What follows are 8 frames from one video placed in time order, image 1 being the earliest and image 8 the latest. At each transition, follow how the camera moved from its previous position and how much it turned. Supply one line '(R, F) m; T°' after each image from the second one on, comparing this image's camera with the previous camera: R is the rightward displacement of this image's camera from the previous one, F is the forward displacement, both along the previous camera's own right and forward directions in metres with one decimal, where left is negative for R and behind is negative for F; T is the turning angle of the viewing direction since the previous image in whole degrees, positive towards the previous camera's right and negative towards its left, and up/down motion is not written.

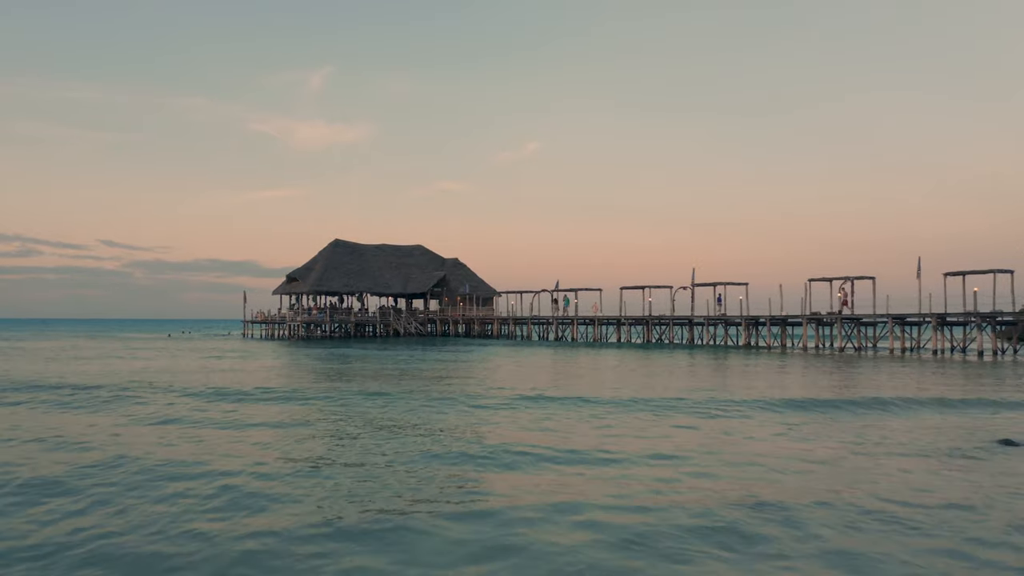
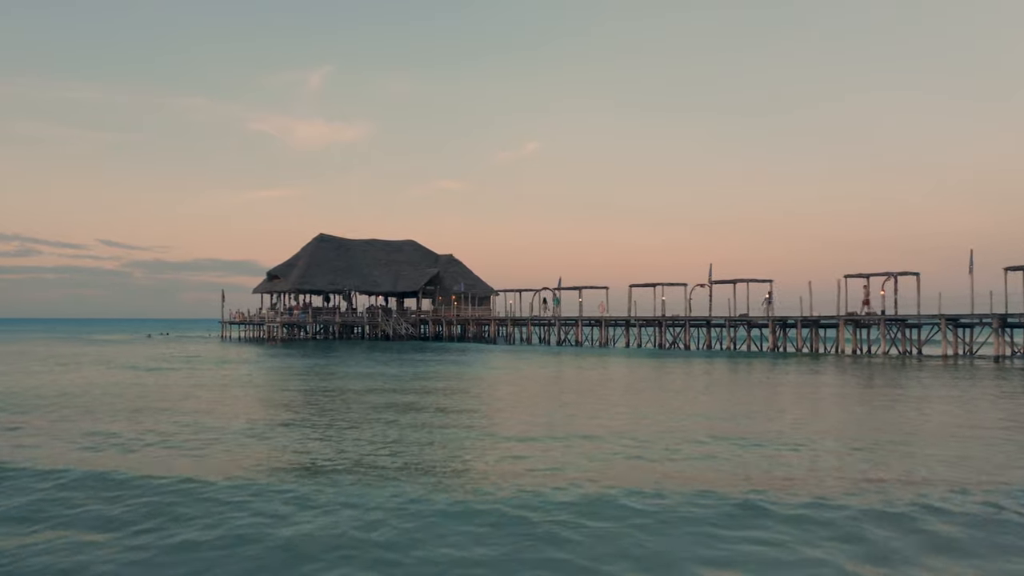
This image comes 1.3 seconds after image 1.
(+0.1, +5.7) m; 0°
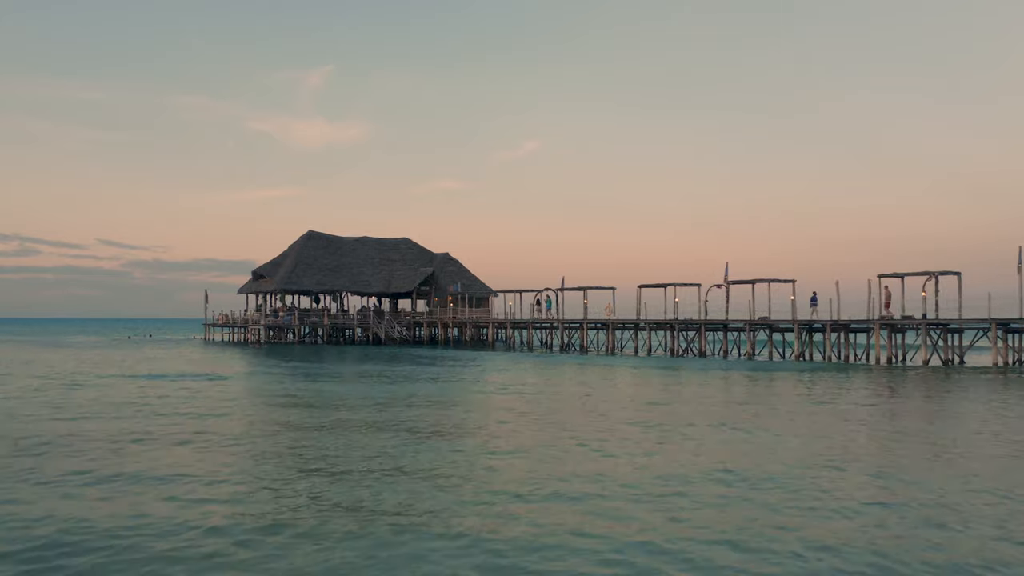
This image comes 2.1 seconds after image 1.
(0.0, +4.1) m; 0°
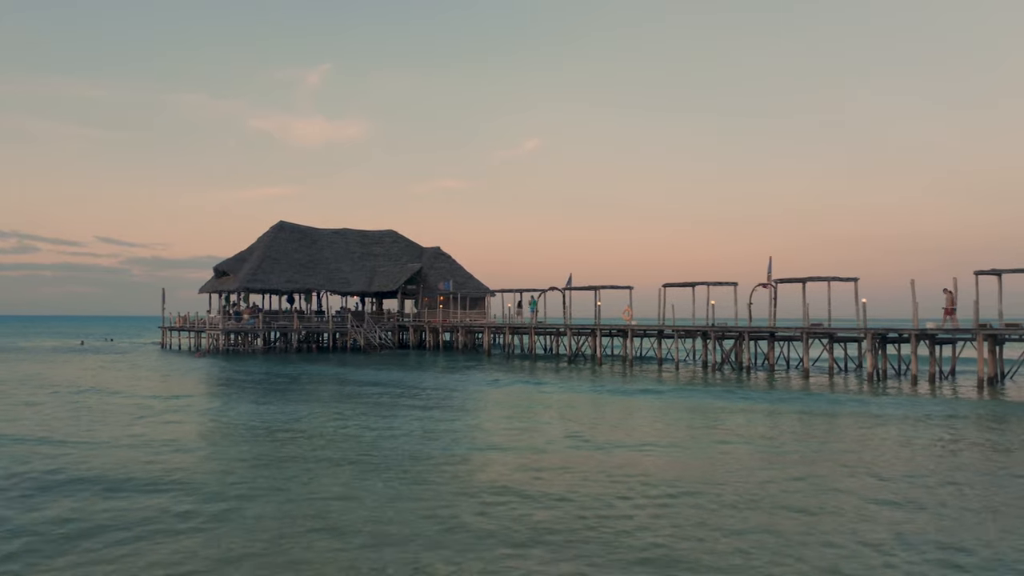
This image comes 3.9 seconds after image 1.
(0.0, +8.5) m; 0°
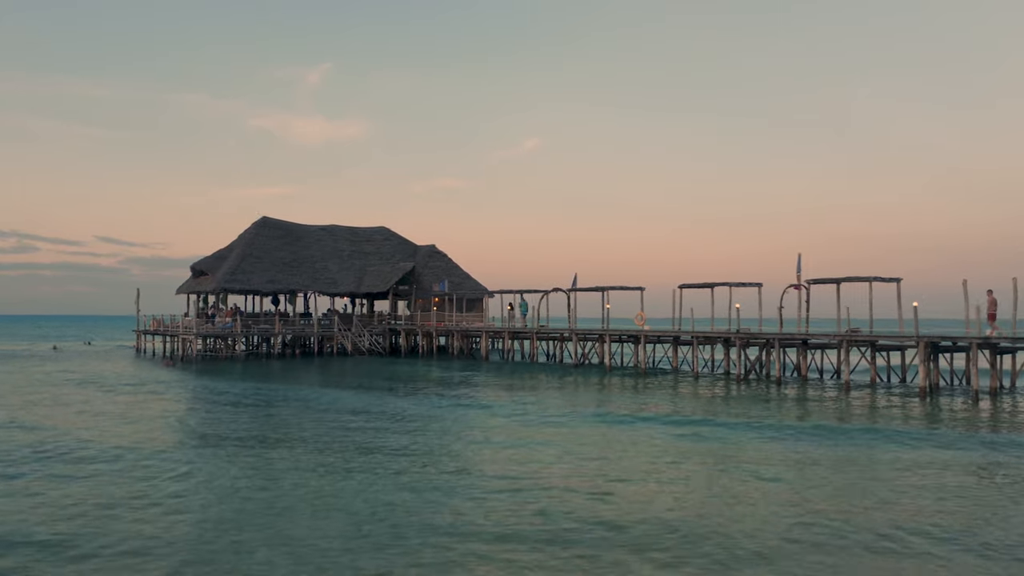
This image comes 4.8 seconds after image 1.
(0.0, +4.2) m; 0°
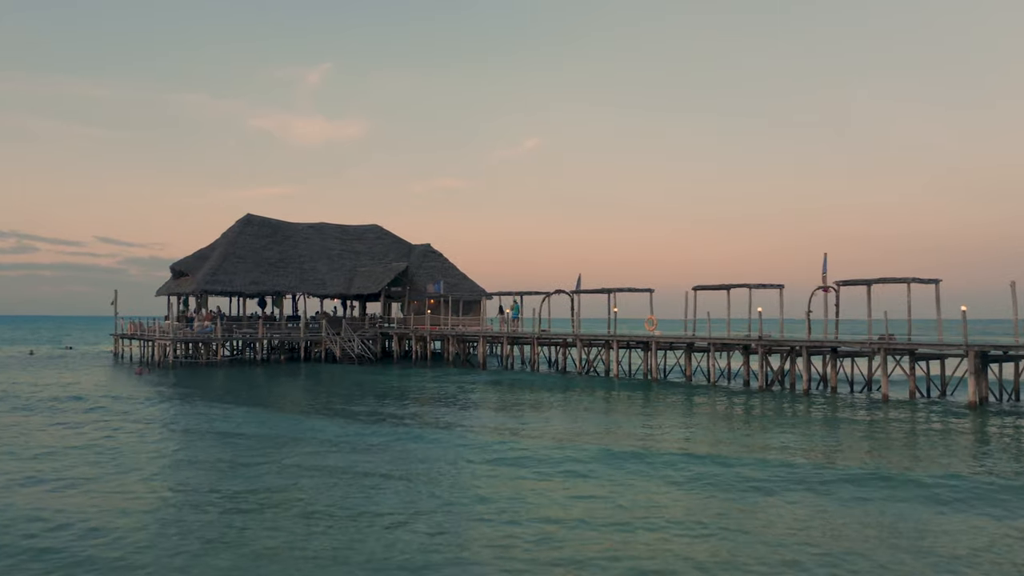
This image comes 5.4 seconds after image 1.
(0.0, +3.2) m; 0°
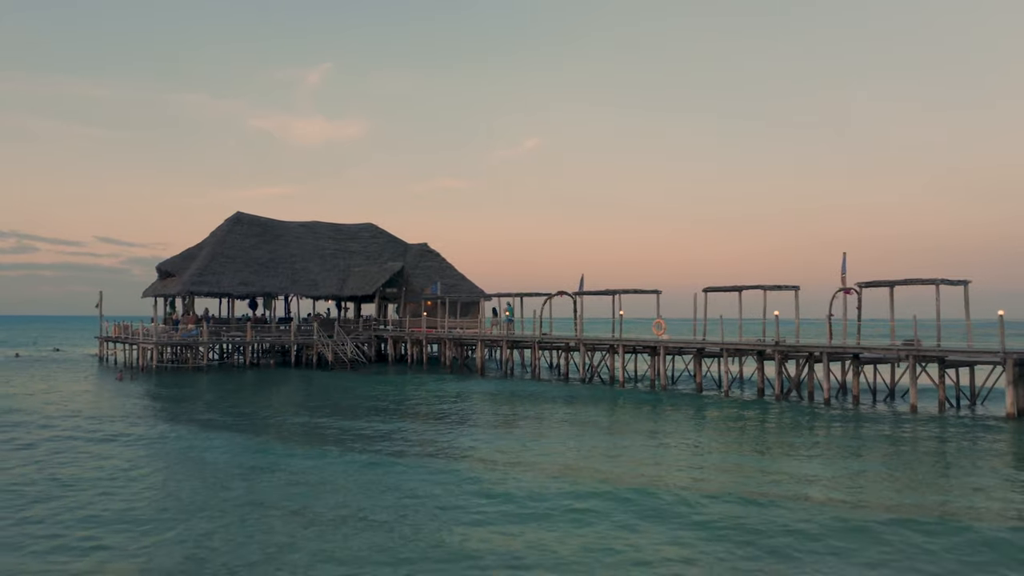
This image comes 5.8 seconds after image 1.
(0.0, +2.0) m; 0°
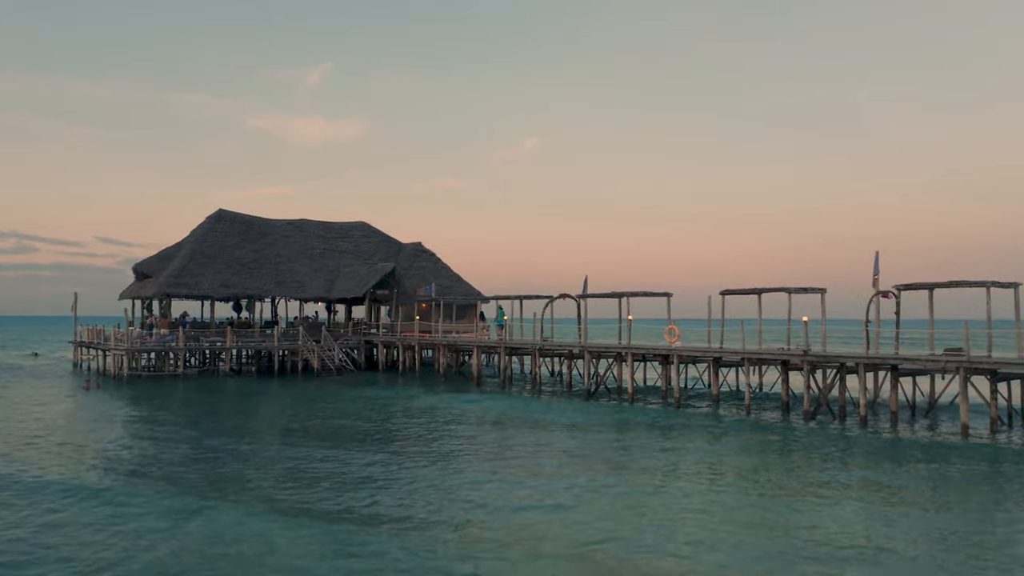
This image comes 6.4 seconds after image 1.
(+0.1, +3.0) m; 0°
